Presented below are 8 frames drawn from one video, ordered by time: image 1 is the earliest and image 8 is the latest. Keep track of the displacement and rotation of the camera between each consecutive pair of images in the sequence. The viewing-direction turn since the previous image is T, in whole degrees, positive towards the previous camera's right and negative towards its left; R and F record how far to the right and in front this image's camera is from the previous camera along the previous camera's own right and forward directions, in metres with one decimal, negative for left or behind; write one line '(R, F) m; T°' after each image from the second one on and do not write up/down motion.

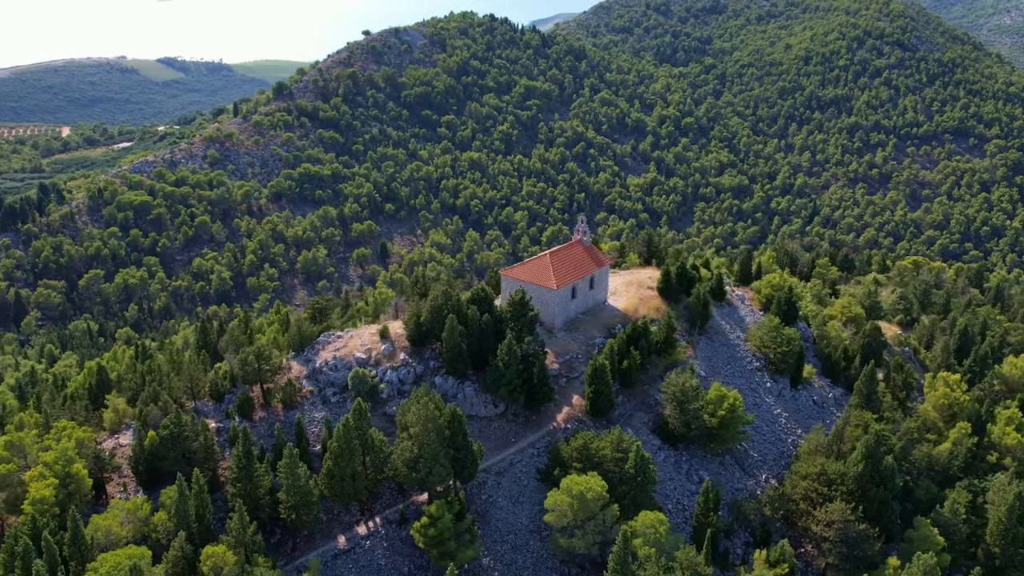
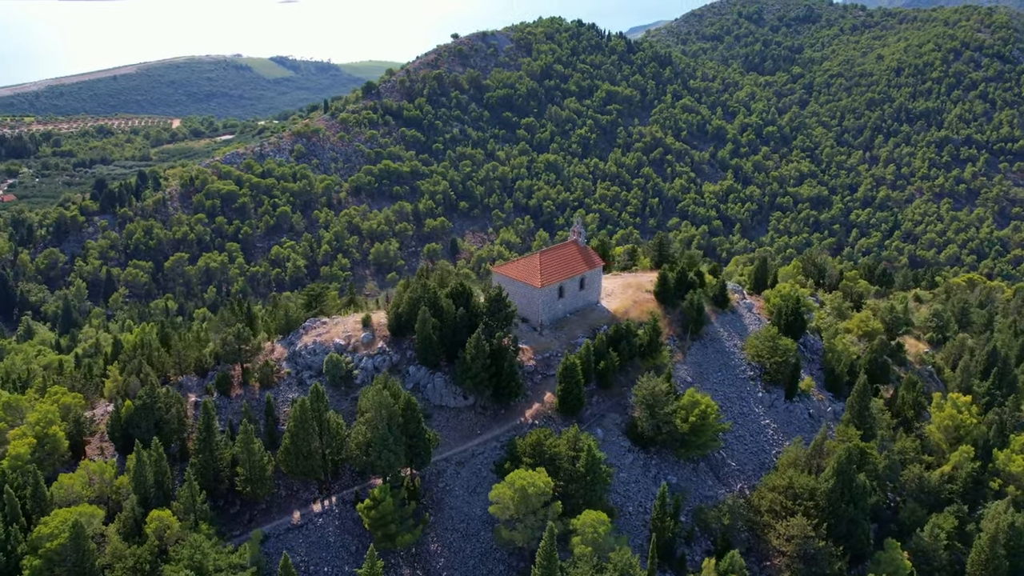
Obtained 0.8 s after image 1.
(+6.7, -0.4) m; -7°
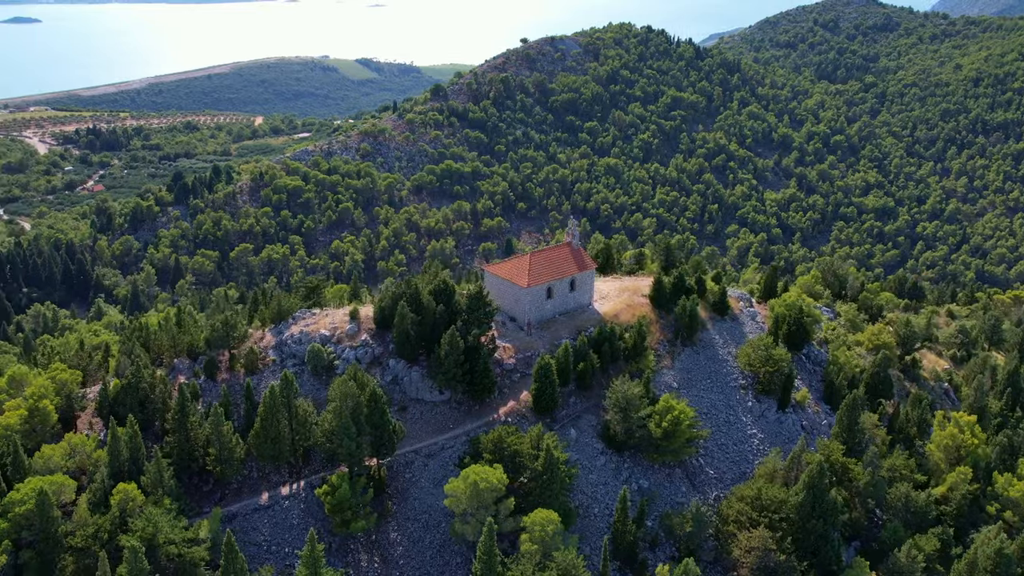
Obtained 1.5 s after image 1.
(+5.6, -0.3) m; -5°
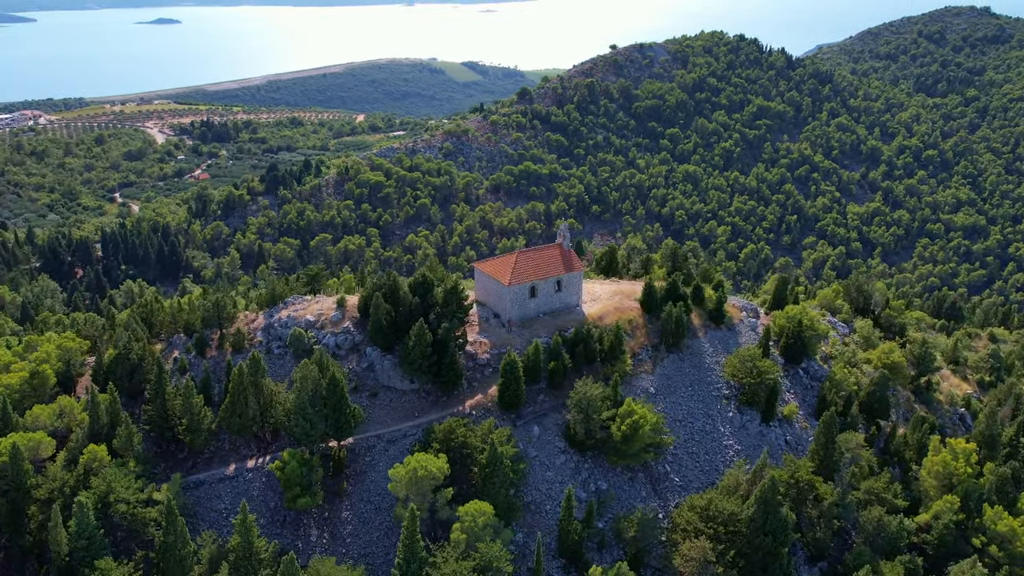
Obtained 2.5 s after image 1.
(+7.5, -0.4) m; -7°
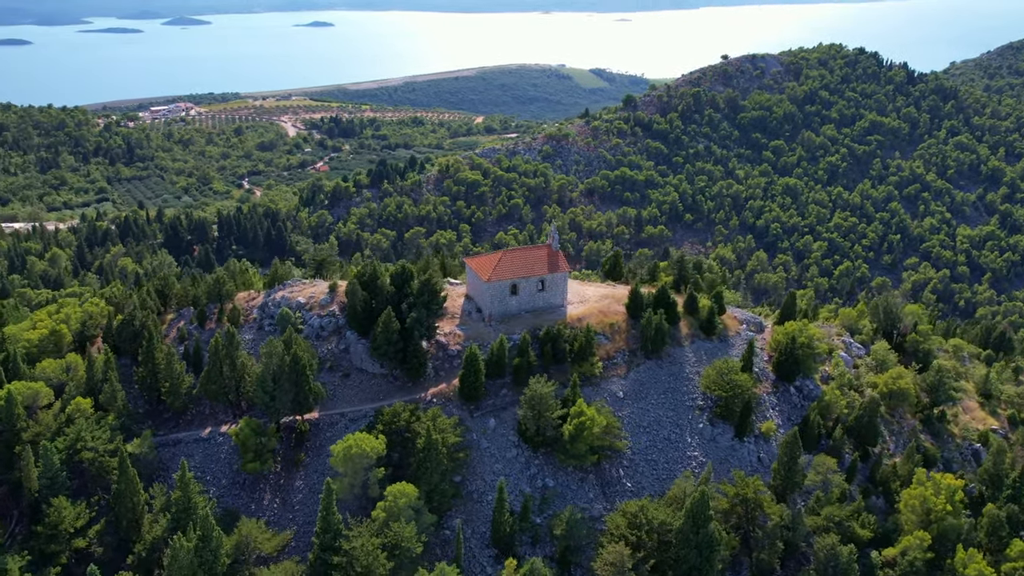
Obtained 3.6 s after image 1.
(+9.5, -0.4) m; -9°
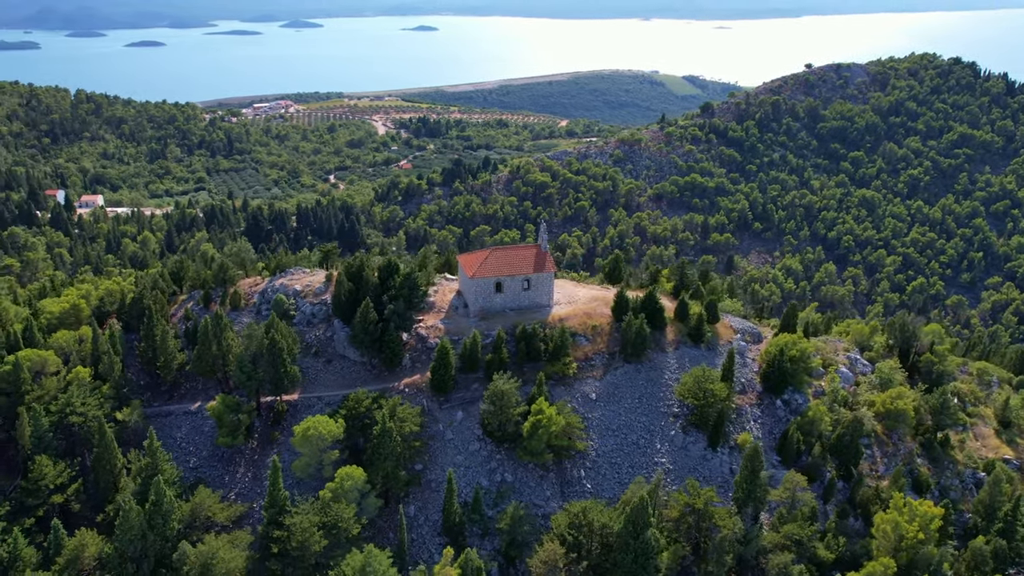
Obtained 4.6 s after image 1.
(+7.6, -0.4) m; -7°
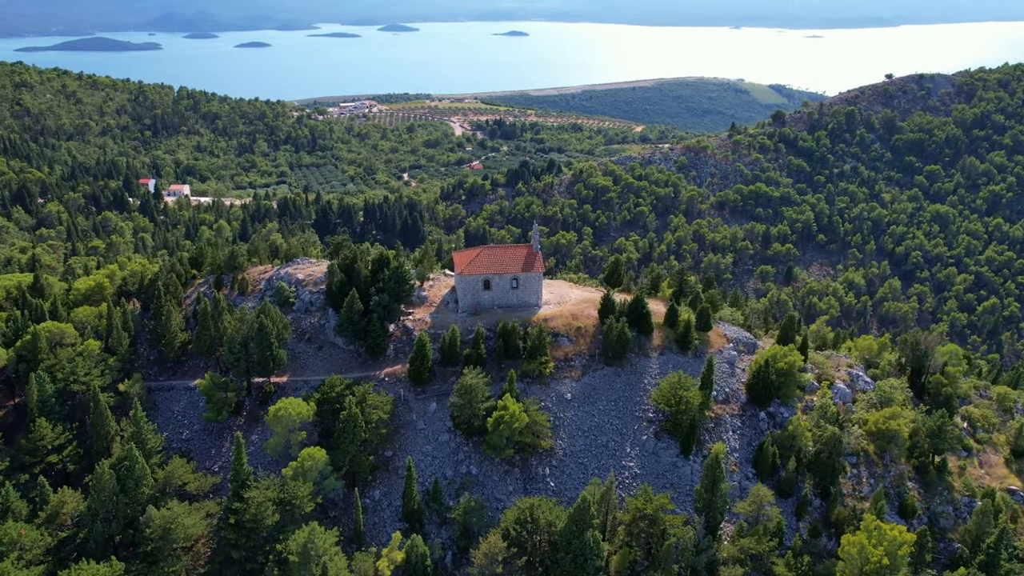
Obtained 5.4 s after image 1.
(+7.0, -0.5) m; -6°
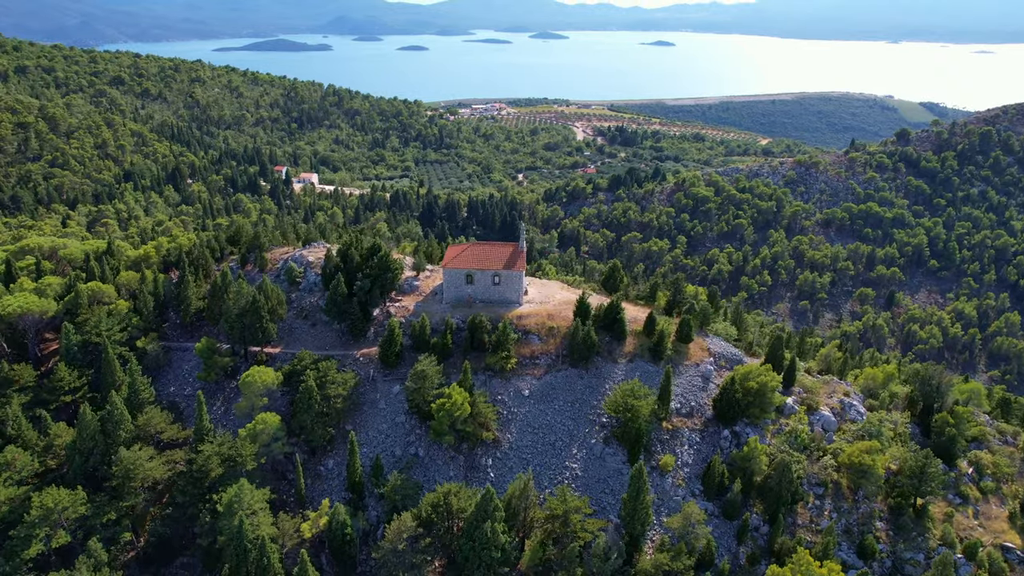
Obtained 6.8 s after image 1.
(+11.8, -0.2) m; -11°
